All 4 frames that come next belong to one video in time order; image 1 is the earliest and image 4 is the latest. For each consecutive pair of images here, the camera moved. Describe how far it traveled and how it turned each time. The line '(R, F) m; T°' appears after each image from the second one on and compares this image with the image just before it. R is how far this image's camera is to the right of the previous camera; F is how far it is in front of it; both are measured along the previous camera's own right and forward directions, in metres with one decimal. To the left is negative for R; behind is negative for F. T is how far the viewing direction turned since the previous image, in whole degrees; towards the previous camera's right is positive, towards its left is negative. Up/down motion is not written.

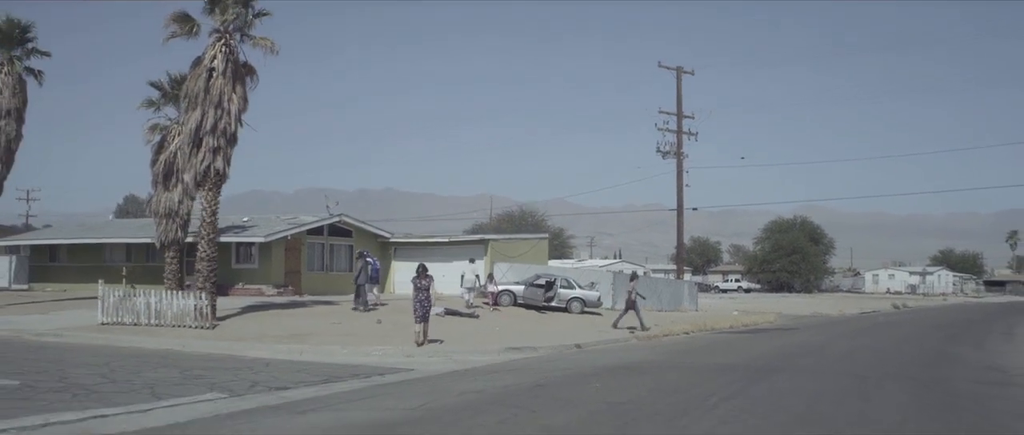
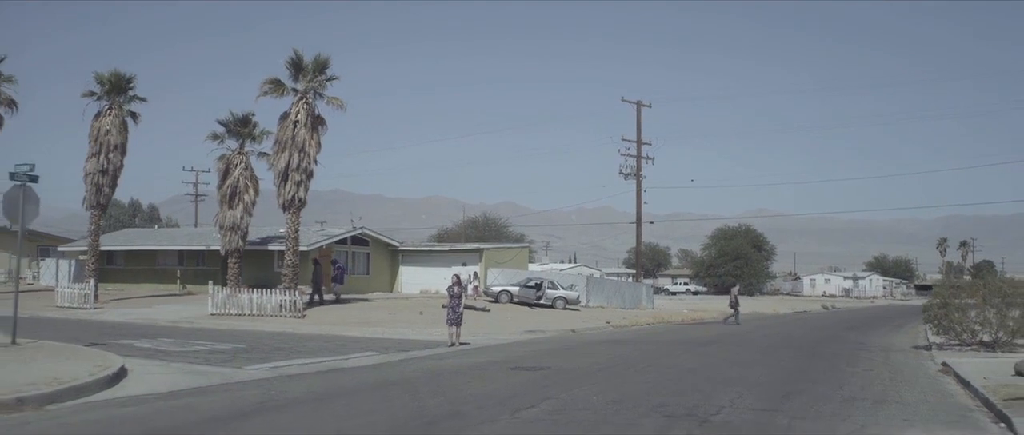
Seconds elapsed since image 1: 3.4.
(-2.0, -7.9) m; +3°
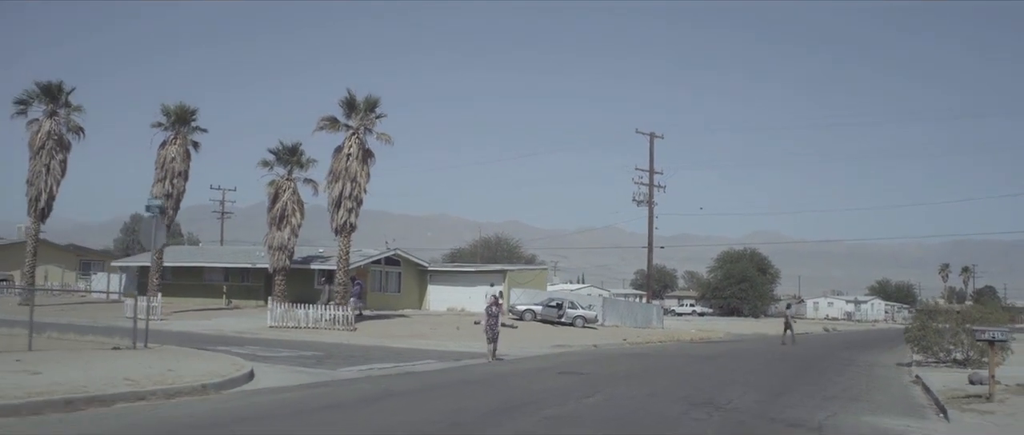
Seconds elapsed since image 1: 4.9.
(-0.9, -3.5) m; 0°
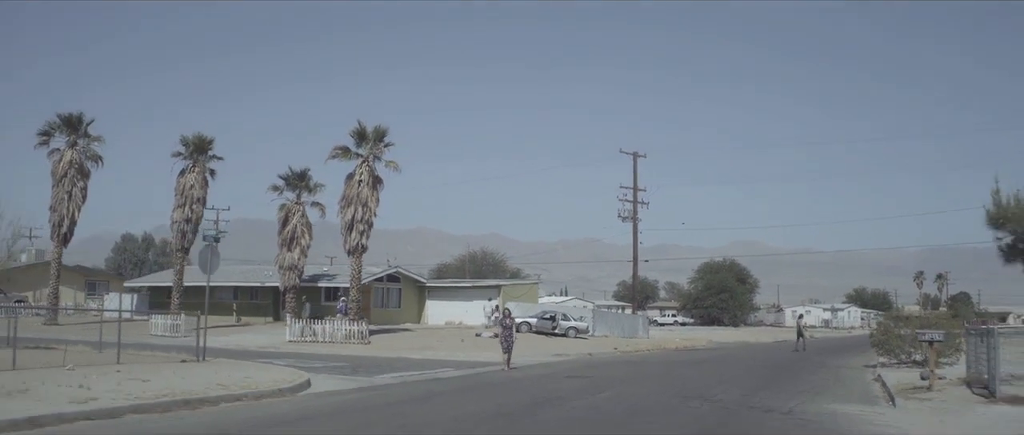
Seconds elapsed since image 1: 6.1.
(-0.8, -2.9) m; +1°
